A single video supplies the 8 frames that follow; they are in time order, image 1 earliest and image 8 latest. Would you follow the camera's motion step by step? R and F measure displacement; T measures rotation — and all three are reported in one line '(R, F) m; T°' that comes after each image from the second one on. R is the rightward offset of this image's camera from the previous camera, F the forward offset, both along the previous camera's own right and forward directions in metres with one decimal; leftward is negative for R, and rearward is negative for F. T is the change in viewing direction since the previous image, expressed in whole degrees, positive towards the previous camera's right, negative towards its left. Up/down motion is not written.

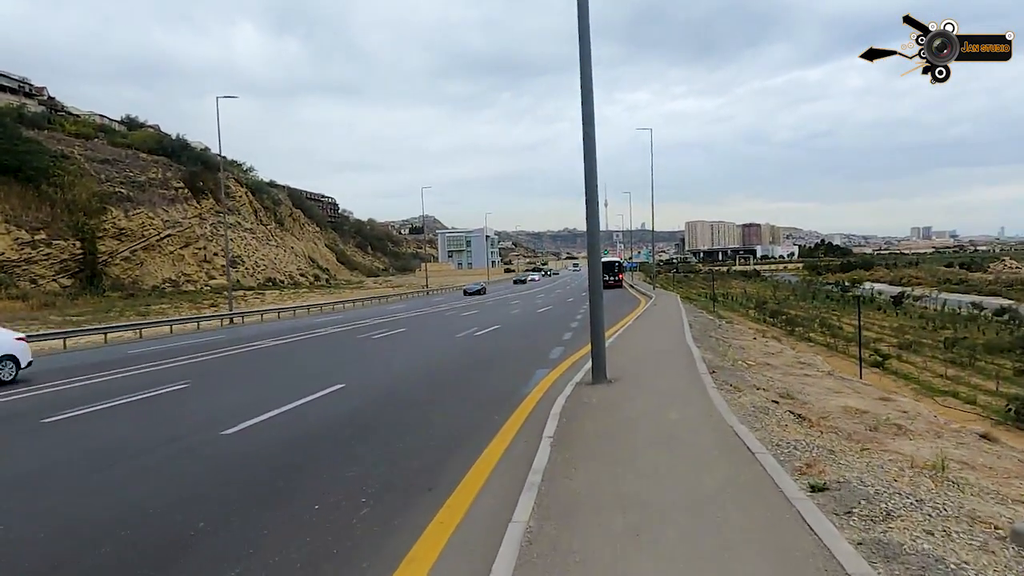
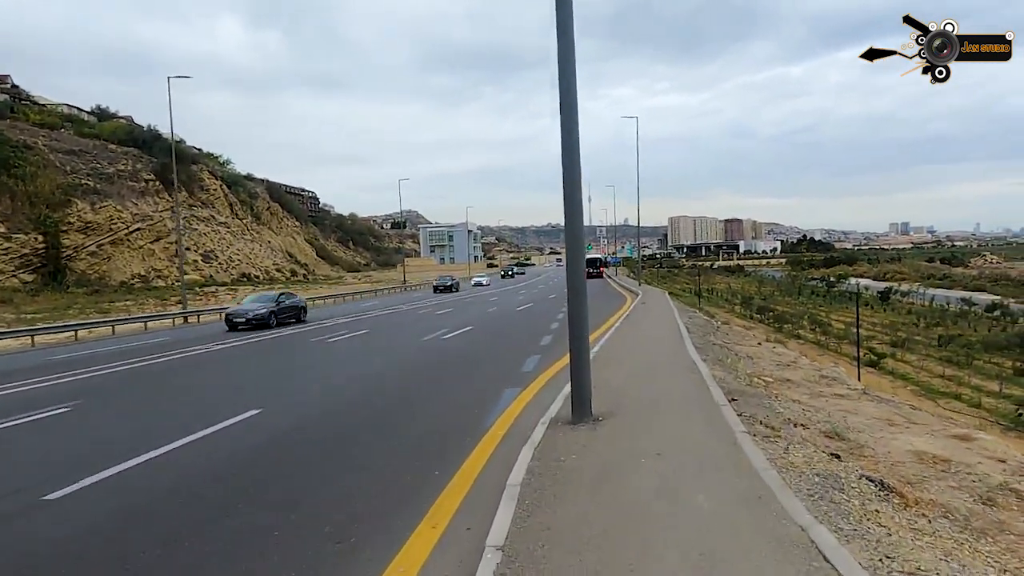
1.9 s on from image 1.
(+0.2, +1.2) m; +1°
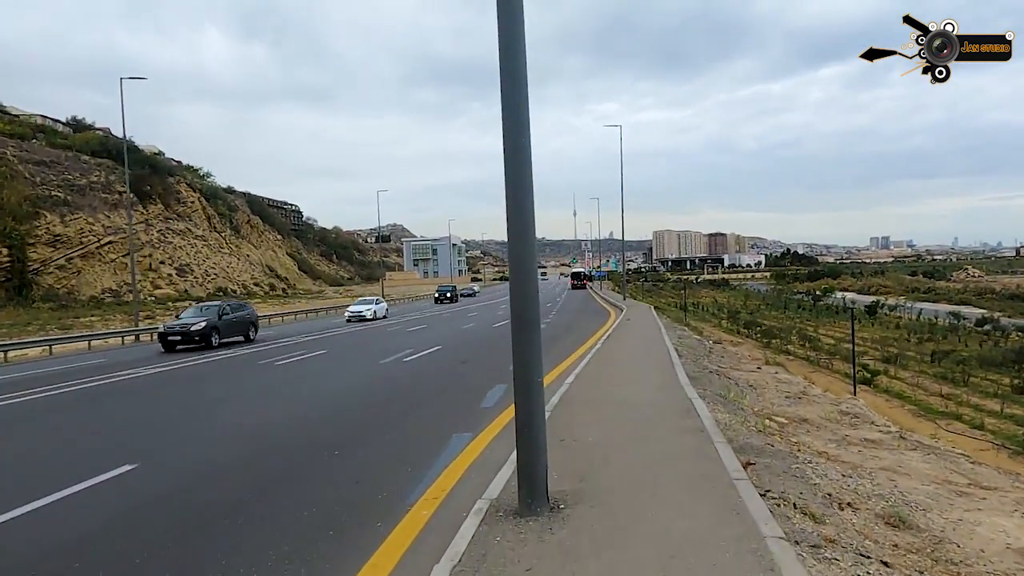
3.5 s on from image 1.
(+0.2, +1.0) m; +1°
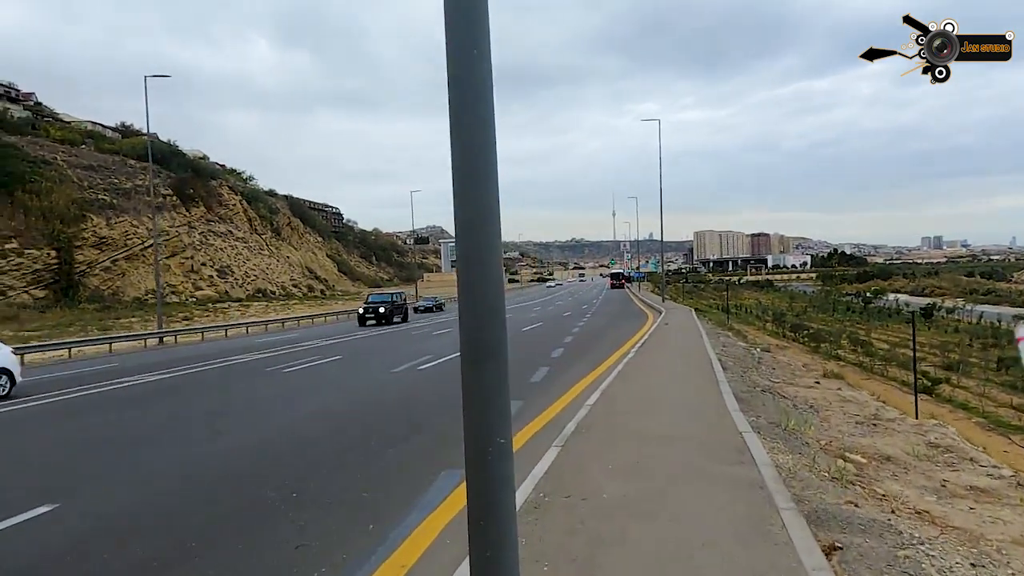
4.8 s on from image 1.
(+0.2, +0.8) m; -3°
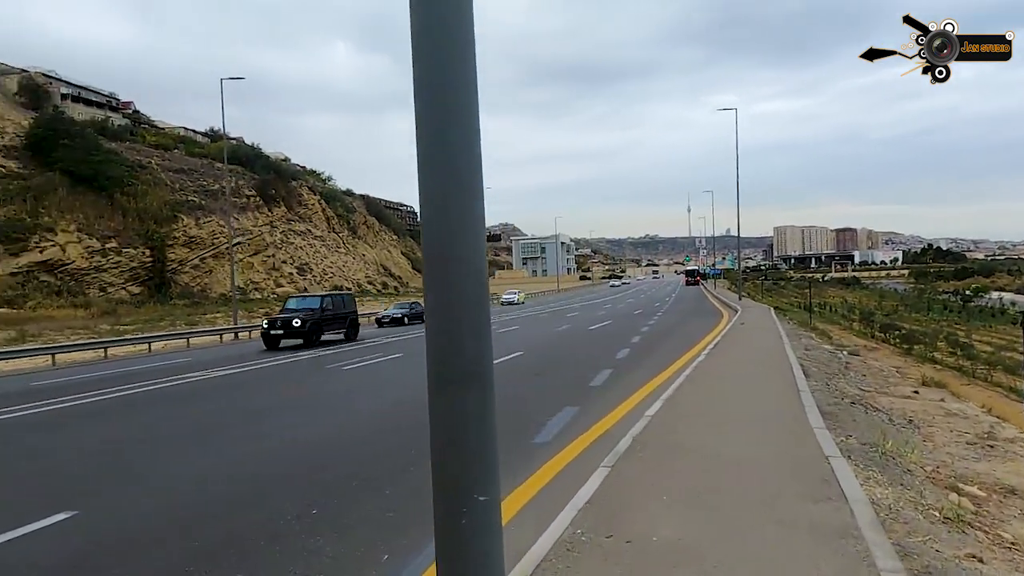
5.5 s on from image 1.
(+0.1, +0.4) m; -6°
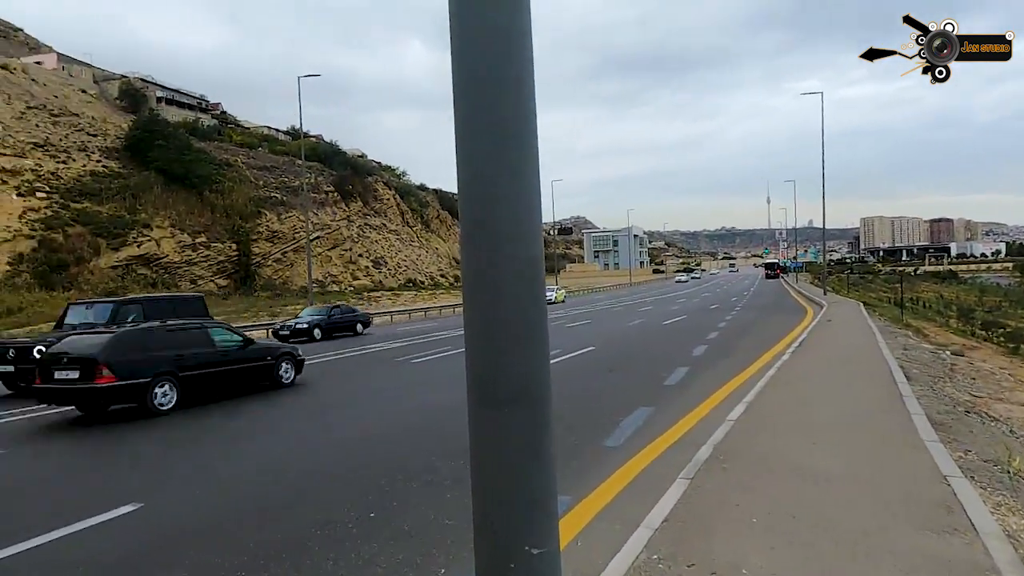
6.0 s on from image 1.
(0.0, +0.2) m; -6°
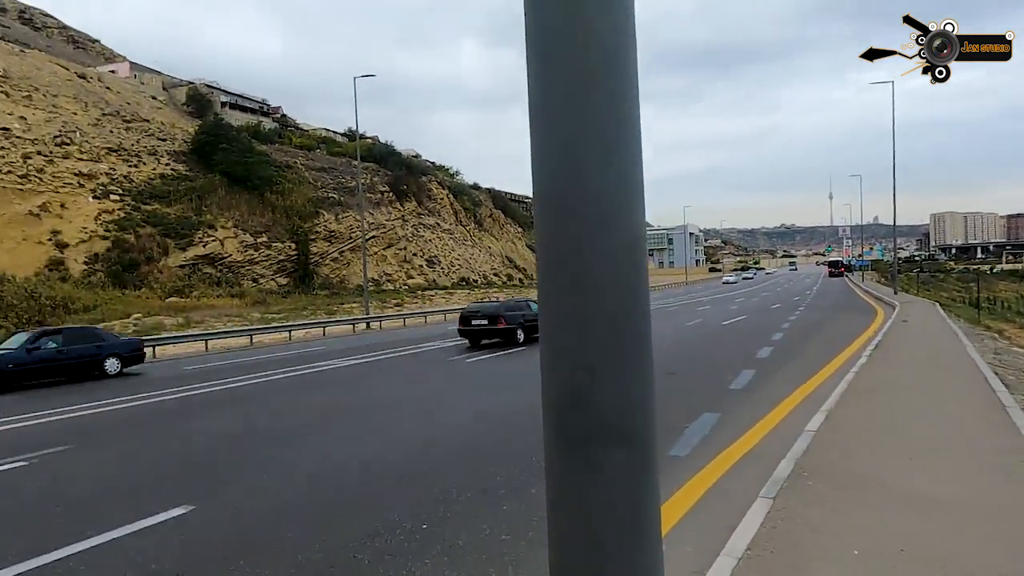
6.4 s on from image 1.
(0.0, +0.2) m; -5°
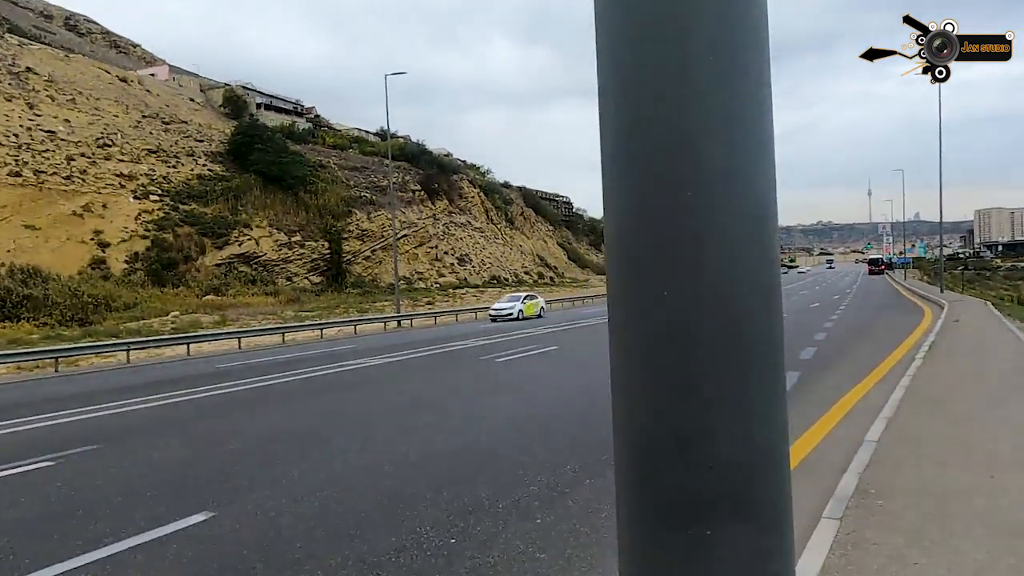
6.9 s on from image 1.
(0.0, +0.2) m; -3°
